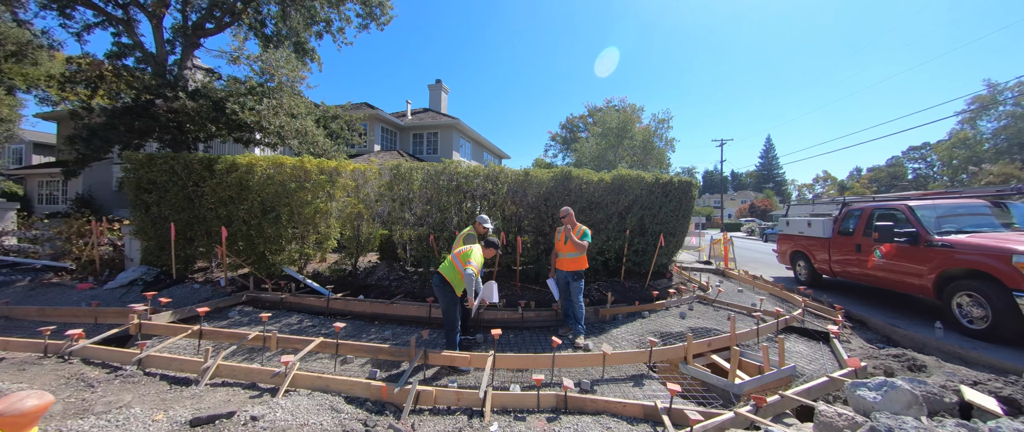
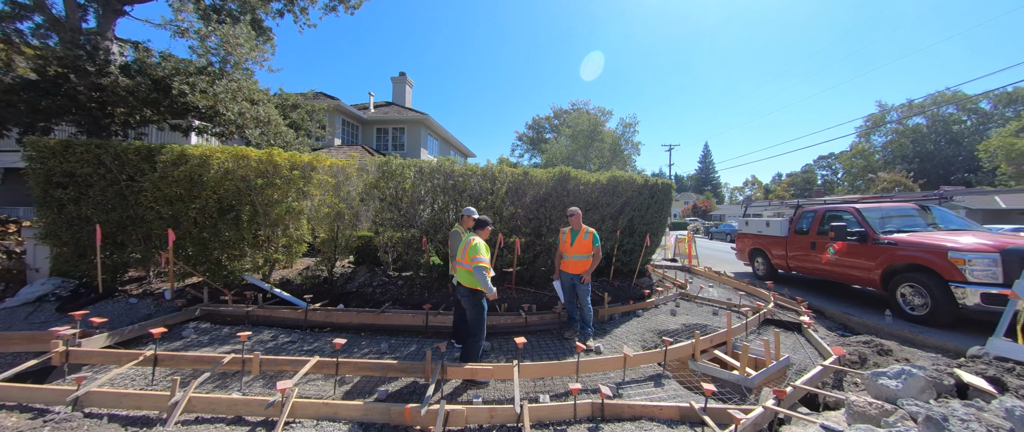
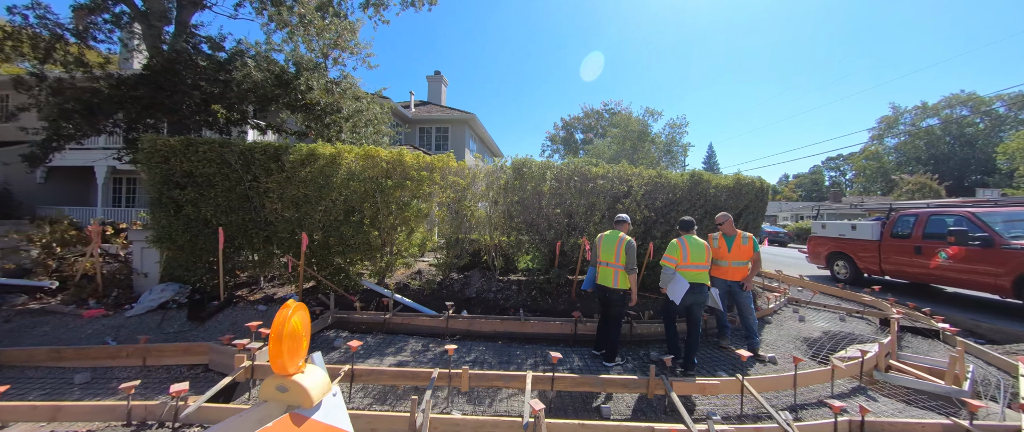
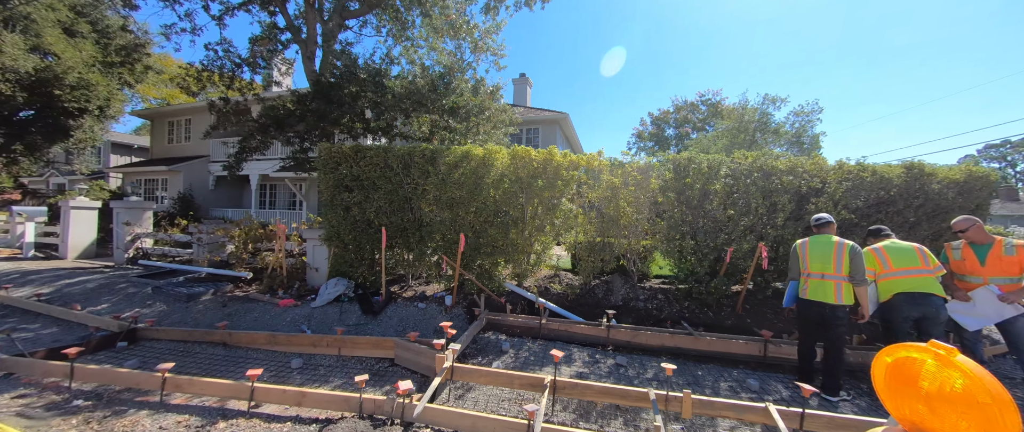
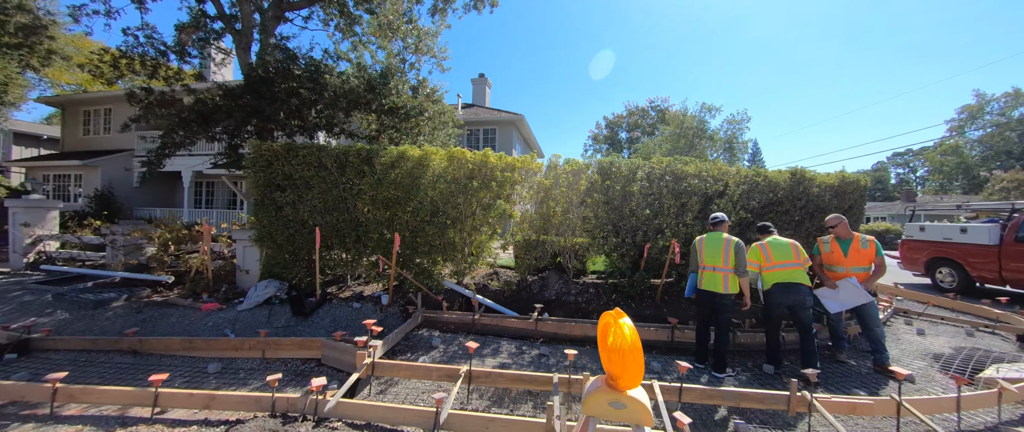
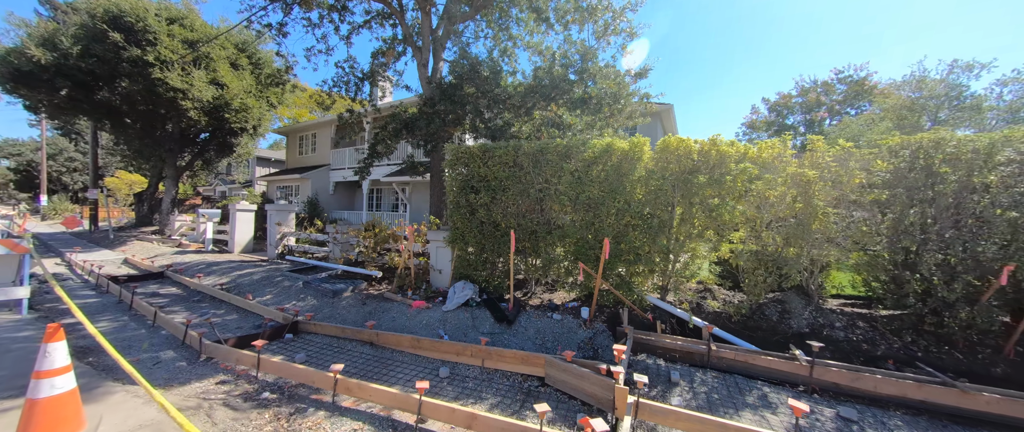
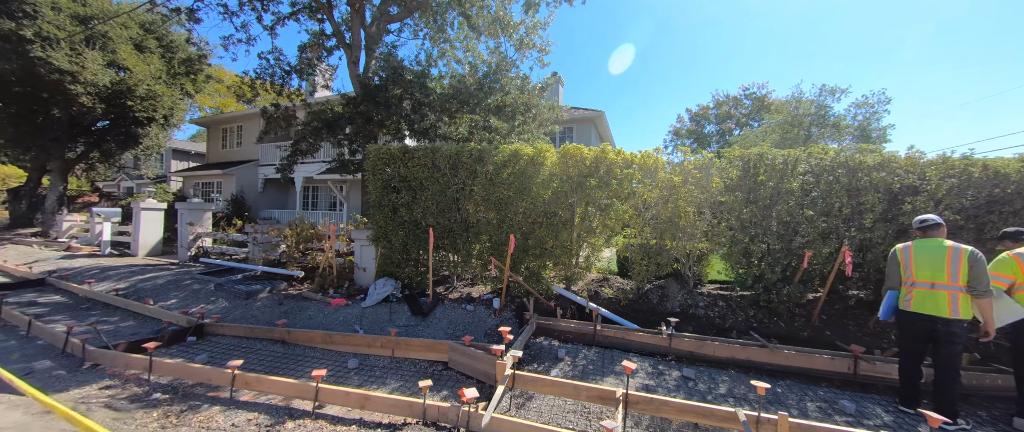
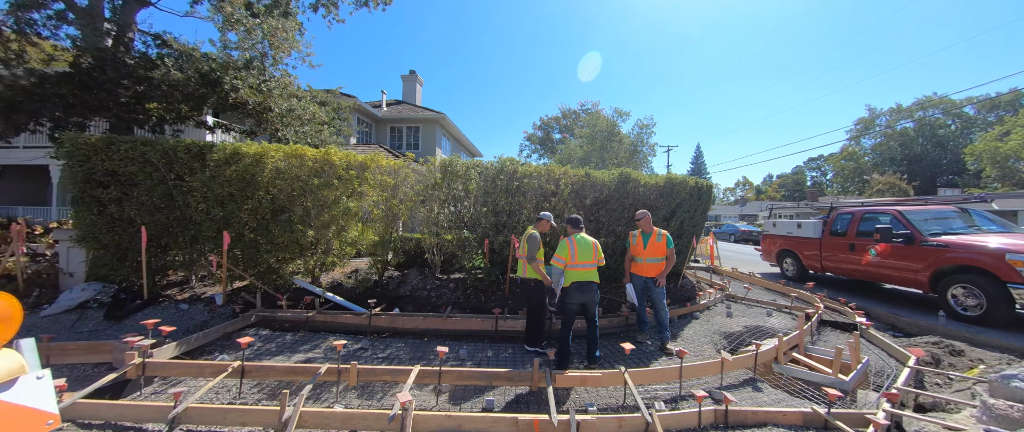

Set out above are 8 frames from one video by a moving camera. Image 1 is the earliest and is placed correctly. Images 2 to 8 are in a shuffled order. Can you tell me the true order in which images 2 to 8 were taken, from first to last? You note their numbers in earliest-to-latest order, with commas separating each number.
2, 8, 3, 5, 4, 7, 6
